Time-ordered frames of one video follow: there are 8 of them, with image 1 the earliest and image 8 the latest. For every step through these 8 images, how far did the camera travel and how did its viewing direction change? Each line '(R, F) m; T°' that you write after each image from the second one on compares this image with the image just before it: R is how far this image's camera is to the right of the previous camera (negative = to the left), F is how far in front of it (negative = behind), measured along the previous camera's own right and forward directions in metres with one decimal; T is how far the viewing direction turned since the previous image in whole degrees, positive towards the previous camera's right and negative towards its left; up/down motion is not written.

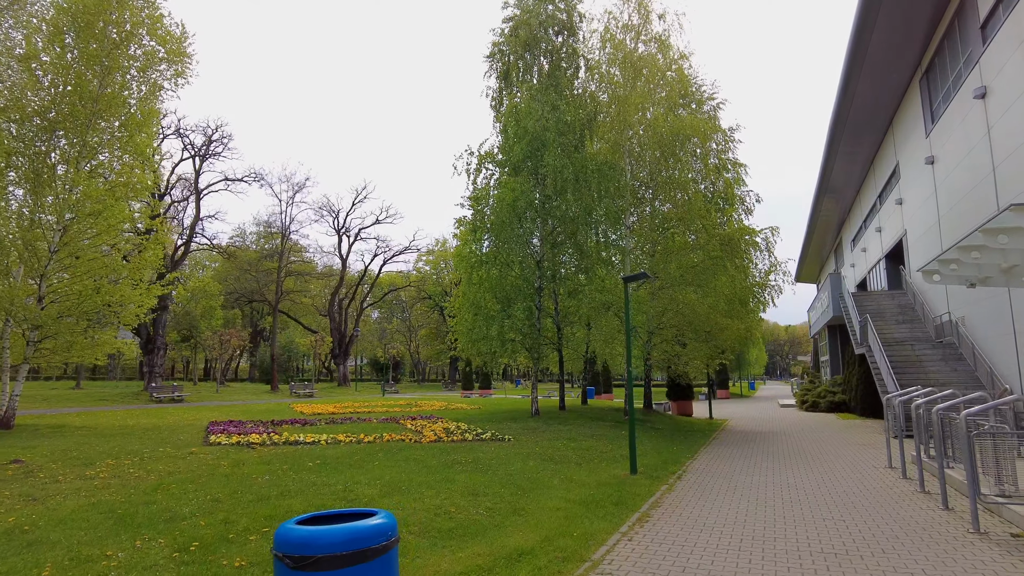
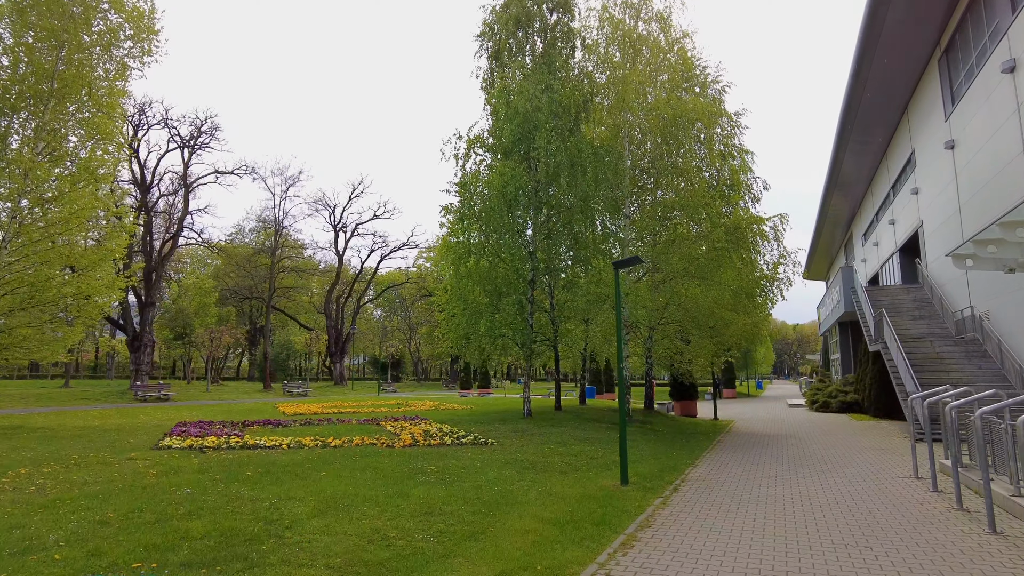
(+0.4, +1.1) m; -1°
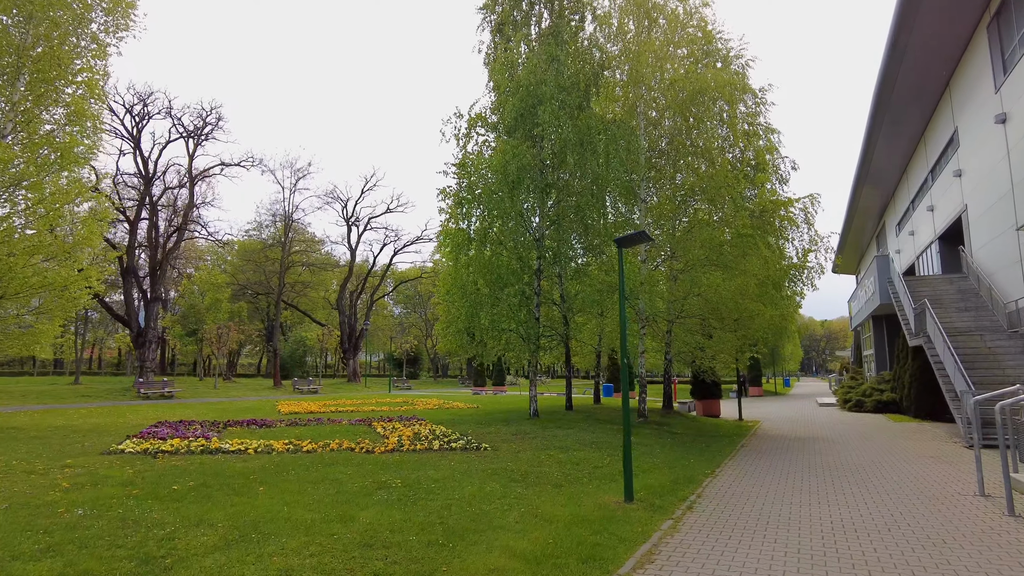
(+0.4, +1.2) m; -2°
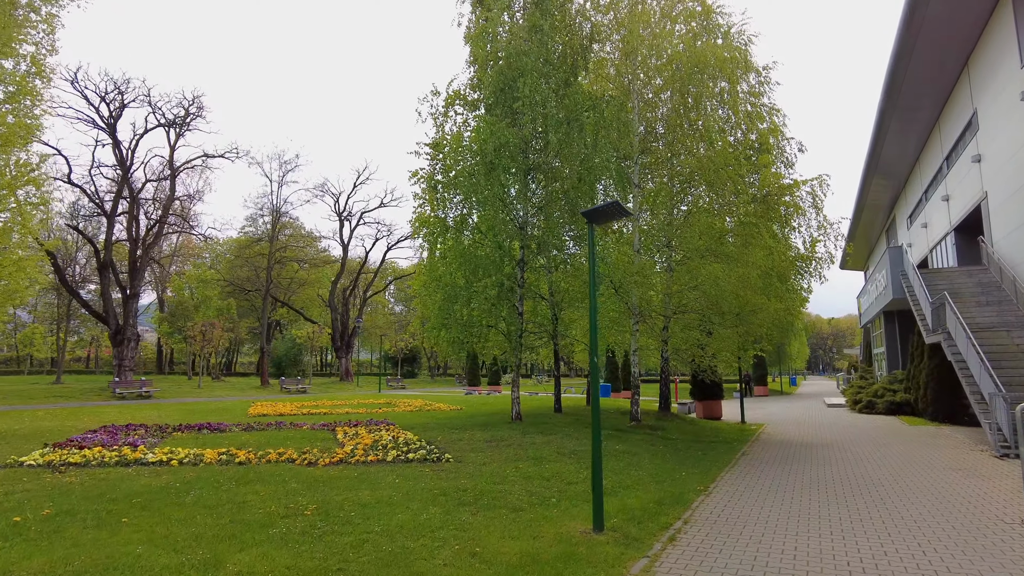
(+0.5, +1.2) m; 0°
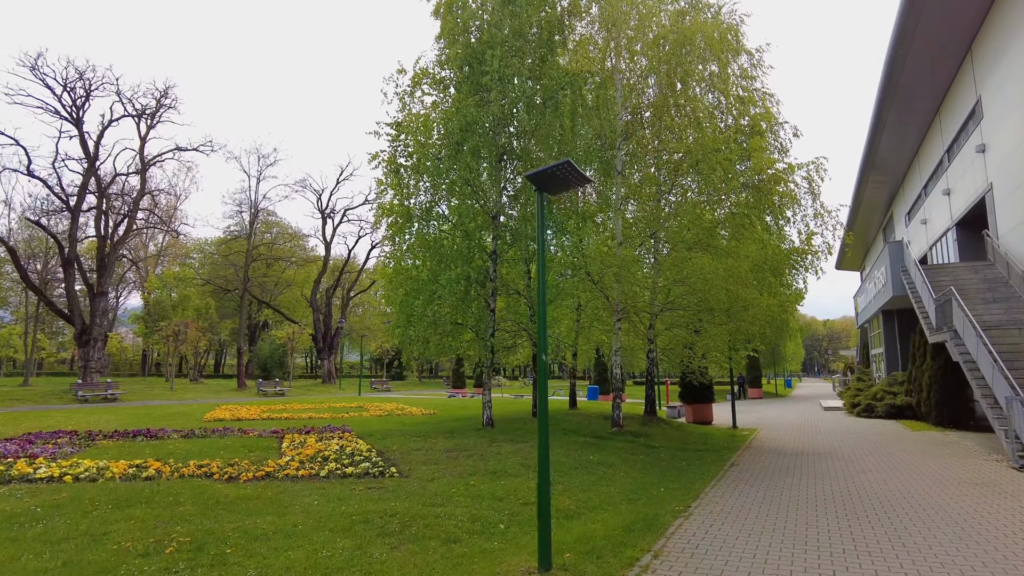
(+0.5, +1.1) m; 0°
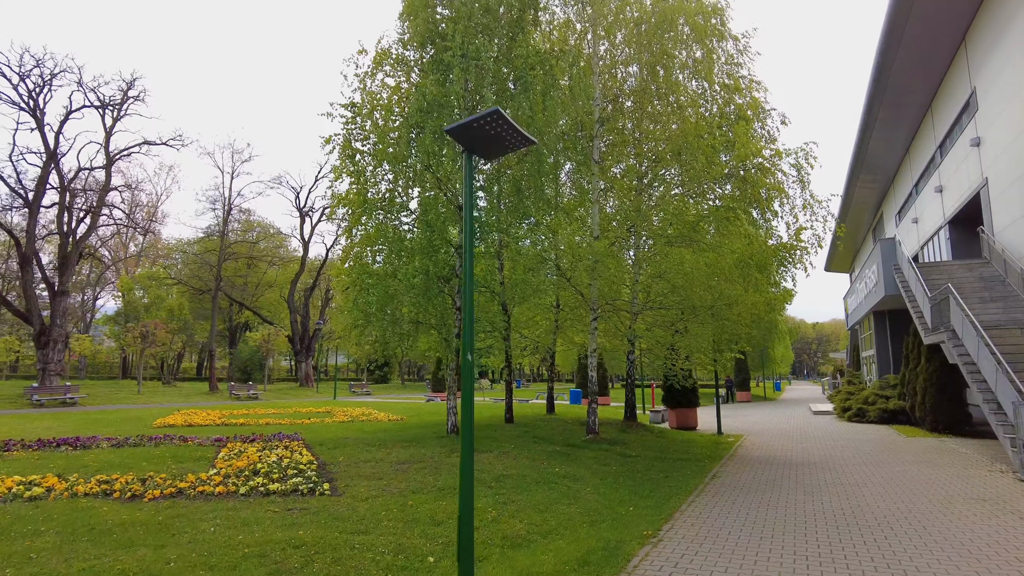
(+0.4, +0.9) m; +1°
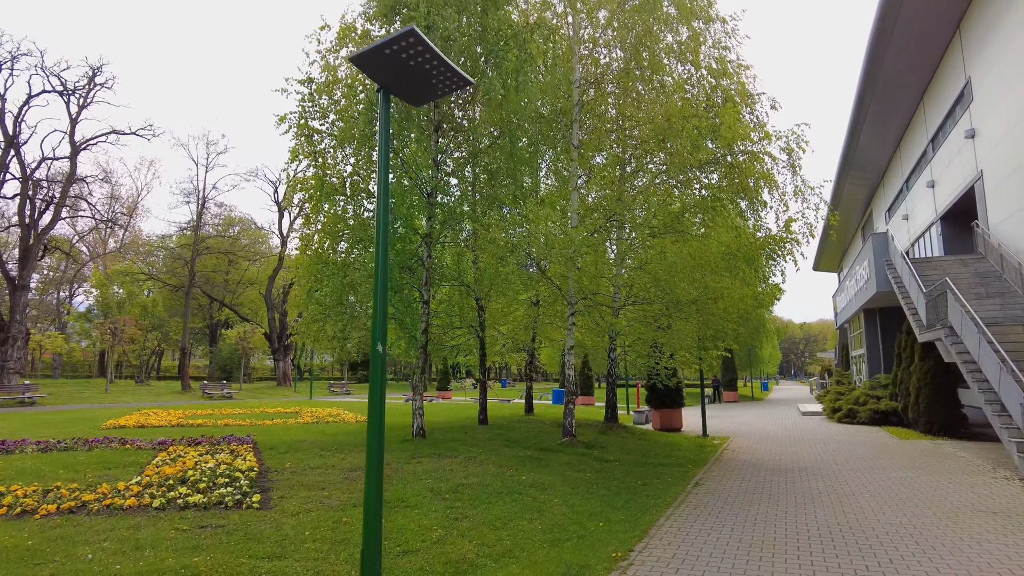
(+0.3, +0.8) m; +1°
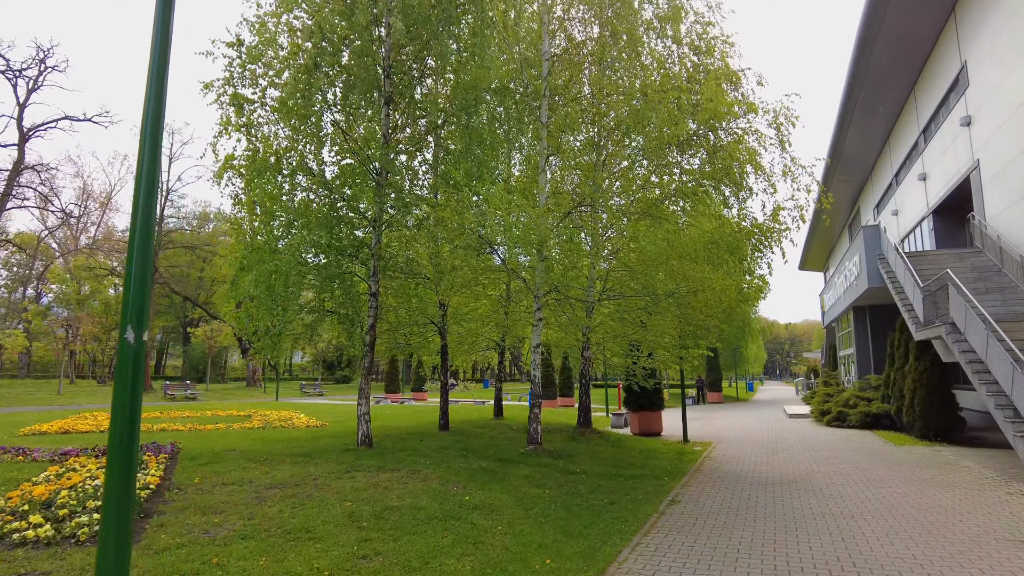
(+0.4, +1.1) m; +1°
